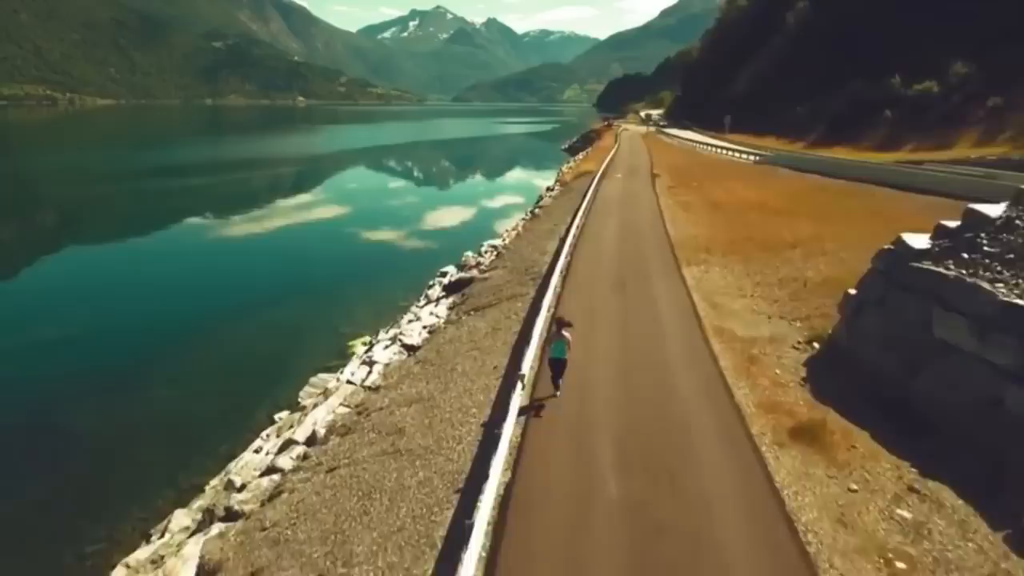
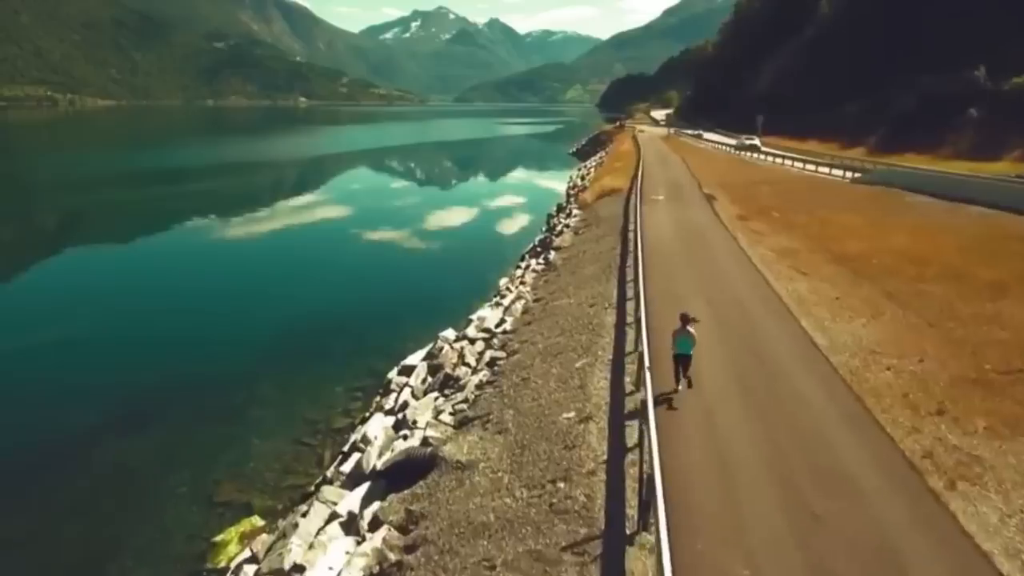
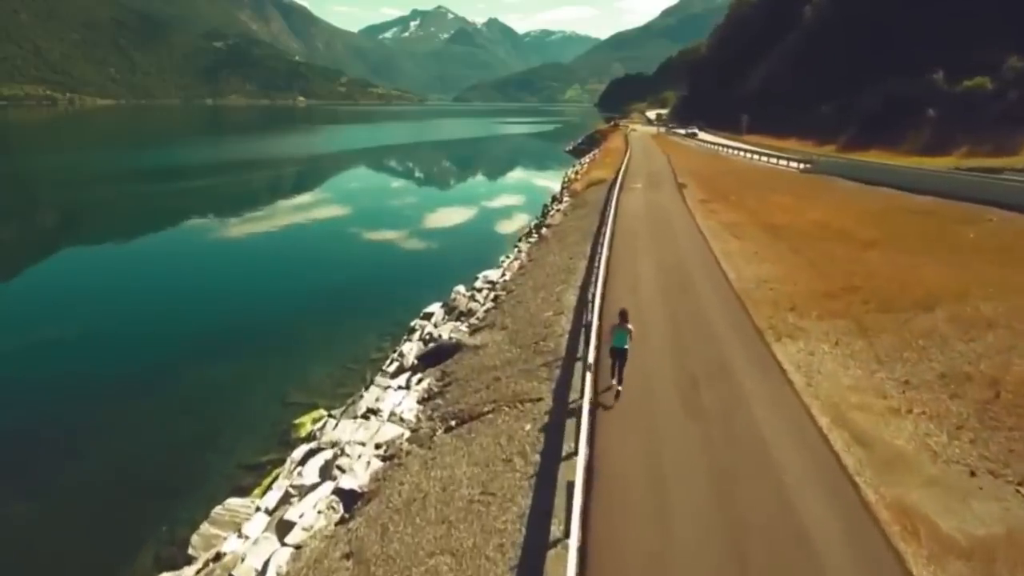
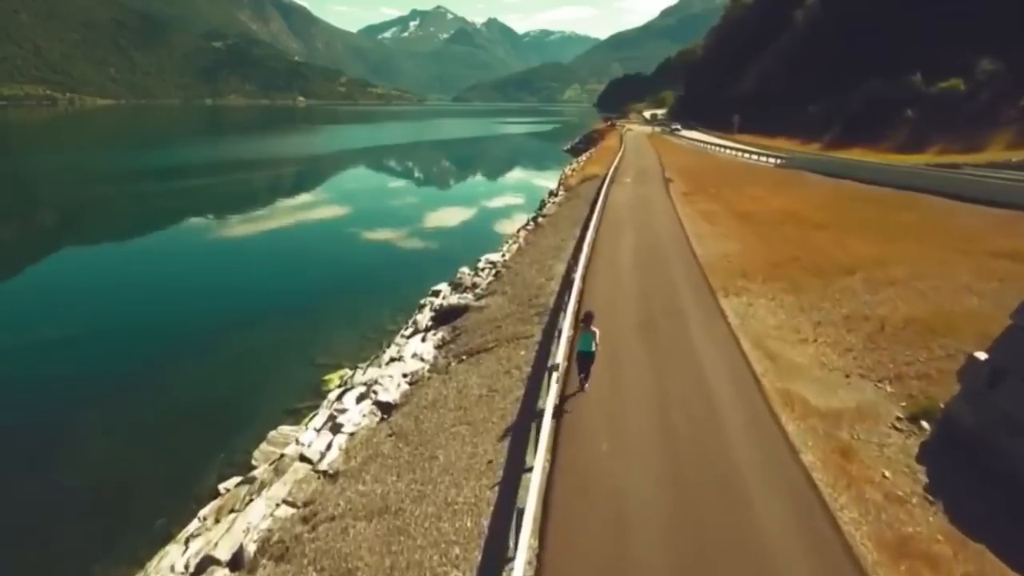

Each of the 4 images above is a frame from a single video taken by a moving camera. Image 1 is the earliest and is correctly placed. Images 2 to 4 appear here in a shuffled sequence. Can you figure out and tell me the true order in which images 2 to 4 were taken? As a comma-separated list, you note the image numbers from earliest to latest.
4, 3, 2
